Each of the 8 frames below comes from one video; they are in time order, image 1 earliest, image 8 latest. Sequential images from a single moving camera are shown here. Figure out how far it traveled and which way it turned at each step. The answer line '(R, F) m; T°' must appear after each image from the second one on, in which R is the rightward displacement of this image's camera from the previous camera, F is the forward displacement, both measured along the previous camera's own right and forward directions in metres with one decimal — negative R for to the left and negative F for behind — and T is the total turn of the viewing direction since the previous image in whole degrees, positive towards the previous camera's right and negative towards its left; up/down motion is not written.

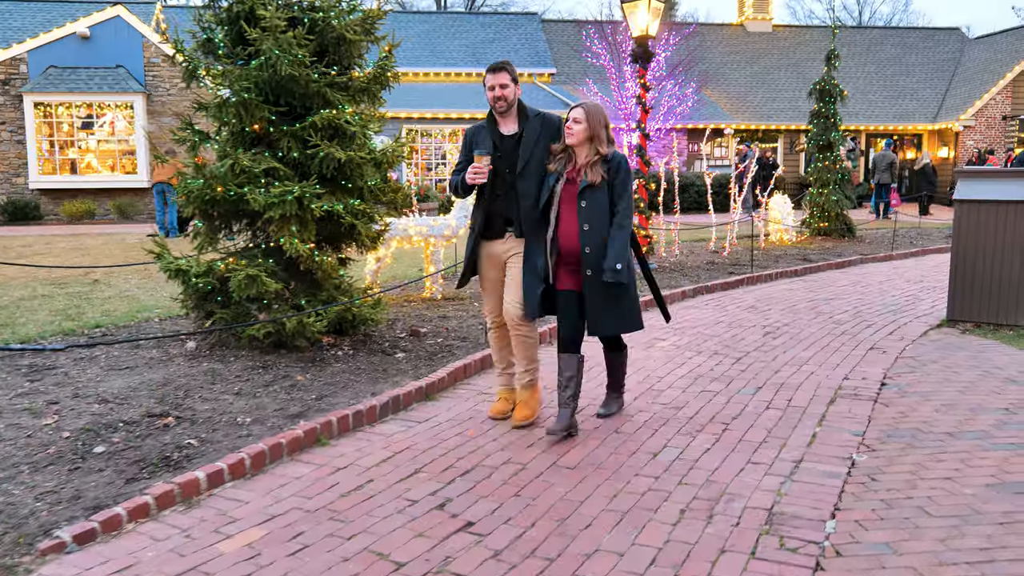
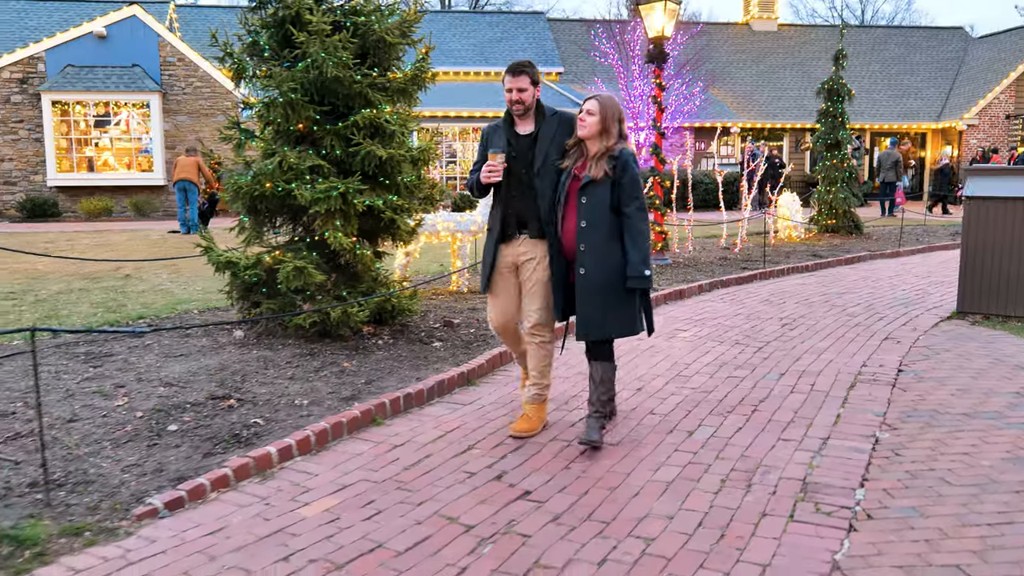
(-0.2, -0.3) m; 0°
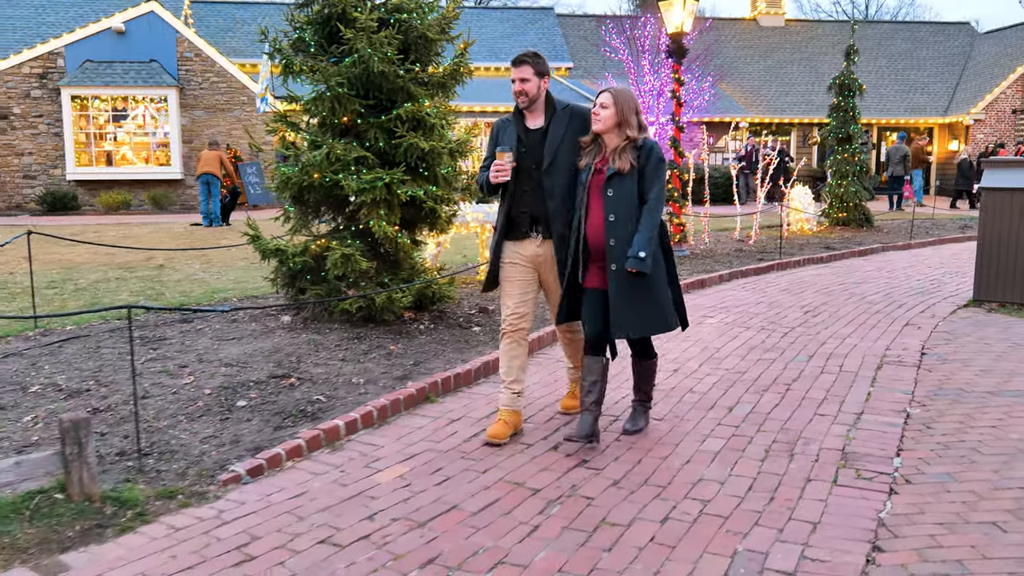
(-0.2, -0.2) m; 0°
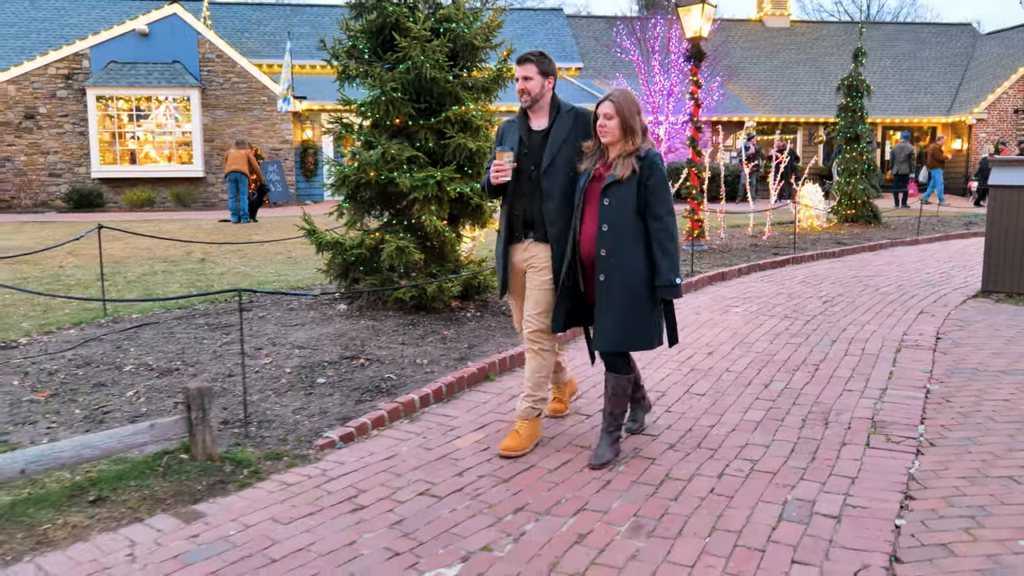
(-0.3, -0.4) m; 0°
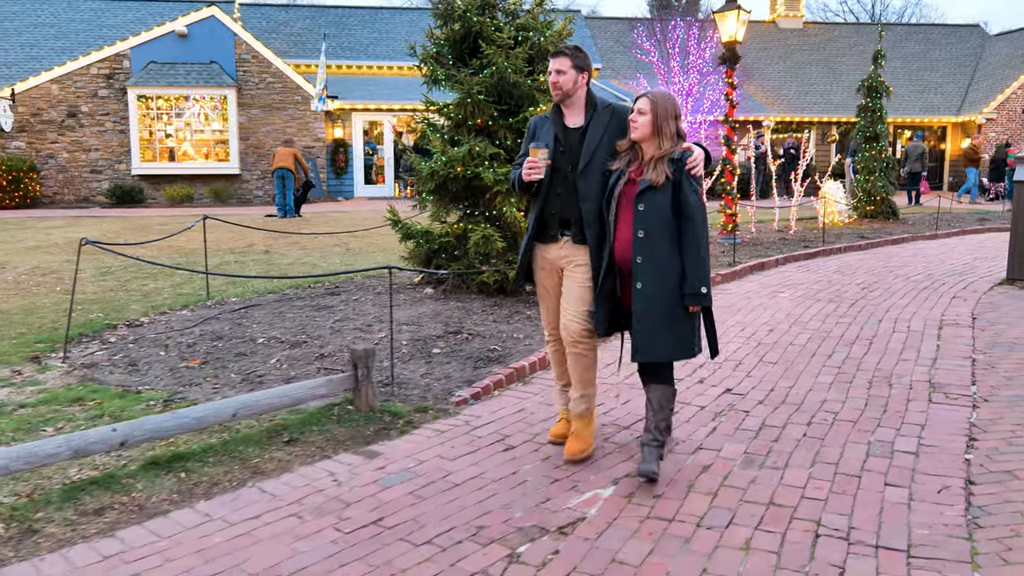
(-0.5, -0.7) m; 0°
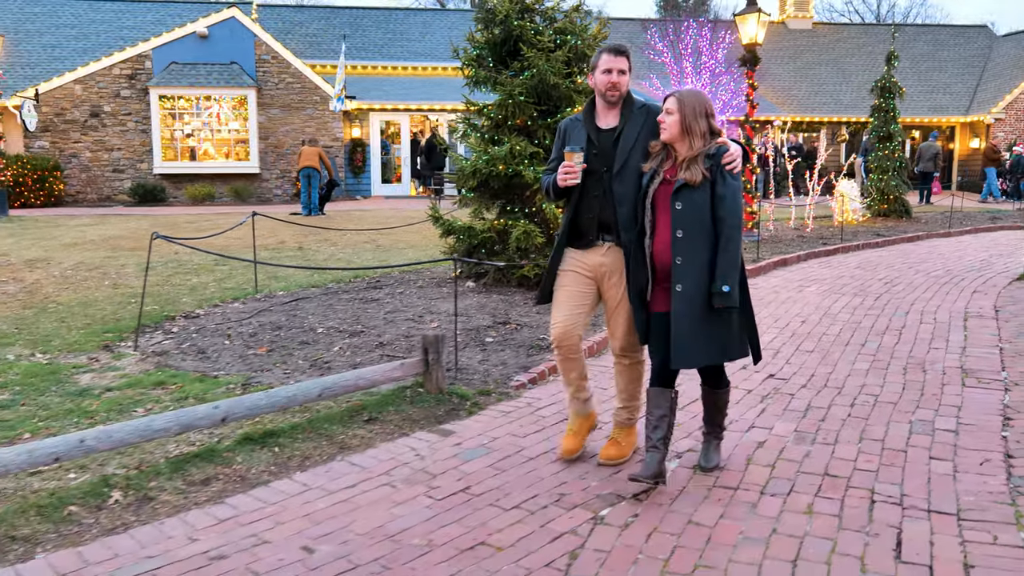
(-0.3, -0.3) m; 0°
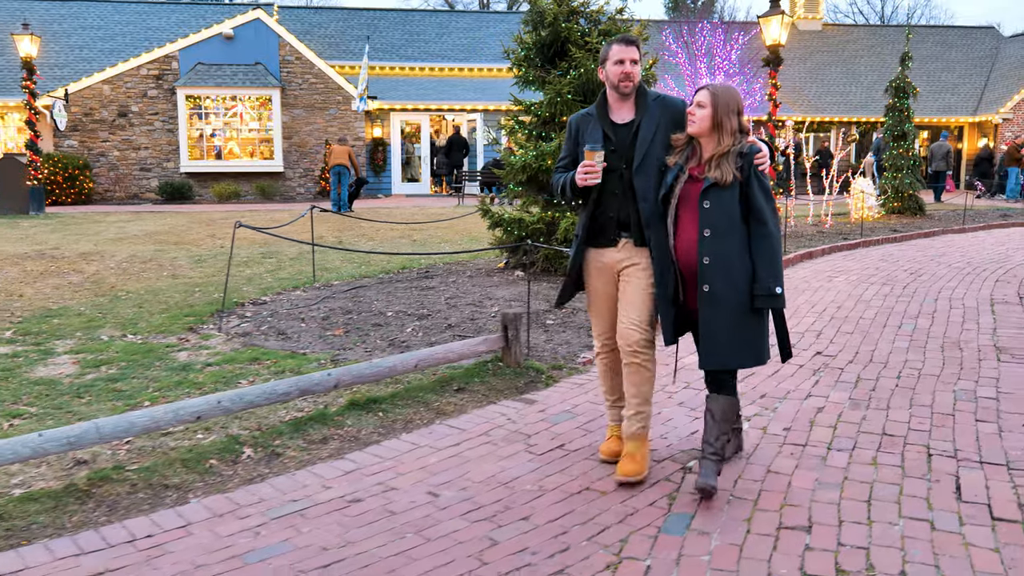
(-0.3, -0.4) m; 0°
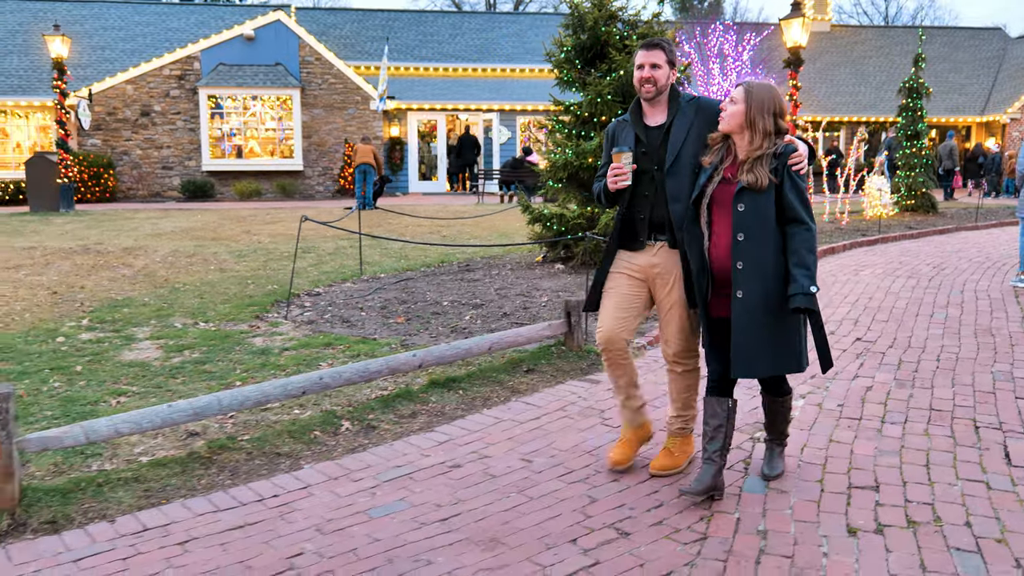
(-0.3, -0.3) m; 0°
